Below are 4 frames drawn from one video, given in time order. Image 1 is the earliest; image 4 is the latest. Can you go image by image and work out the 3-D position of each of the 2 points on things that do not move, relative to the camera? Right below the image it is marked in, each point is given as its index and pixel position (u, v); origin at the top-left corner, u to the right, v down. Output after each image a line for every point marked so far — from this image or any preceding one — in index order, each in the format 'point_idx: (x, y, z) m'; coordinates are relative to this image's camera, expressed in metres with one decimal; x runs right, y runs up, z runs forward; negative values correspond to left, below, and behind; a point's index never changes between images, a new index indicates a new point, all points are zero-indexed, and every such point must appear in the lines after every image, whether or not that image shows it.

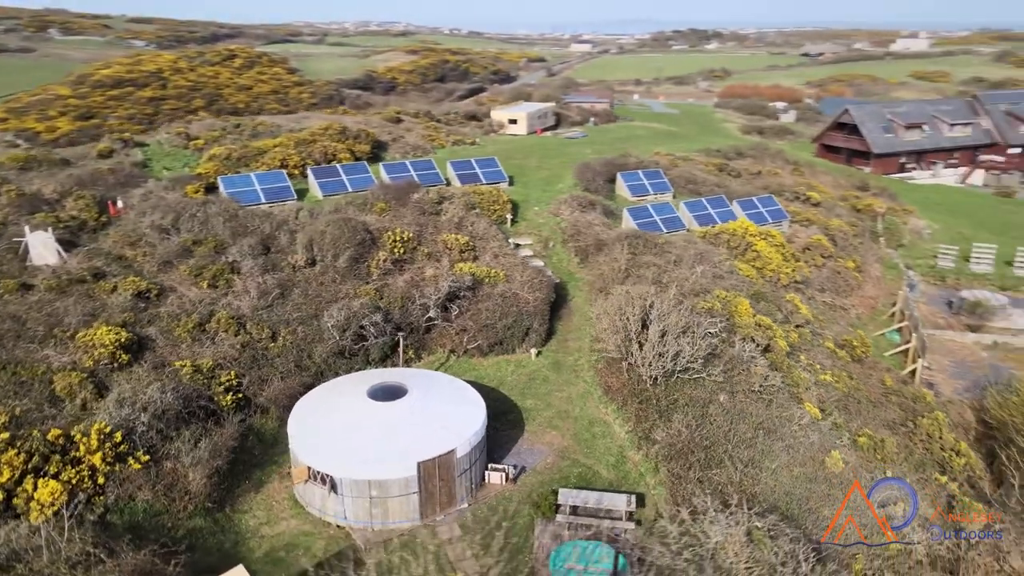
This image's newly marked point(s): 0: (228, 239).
0: (-7.7, +1.3, +19.7) m
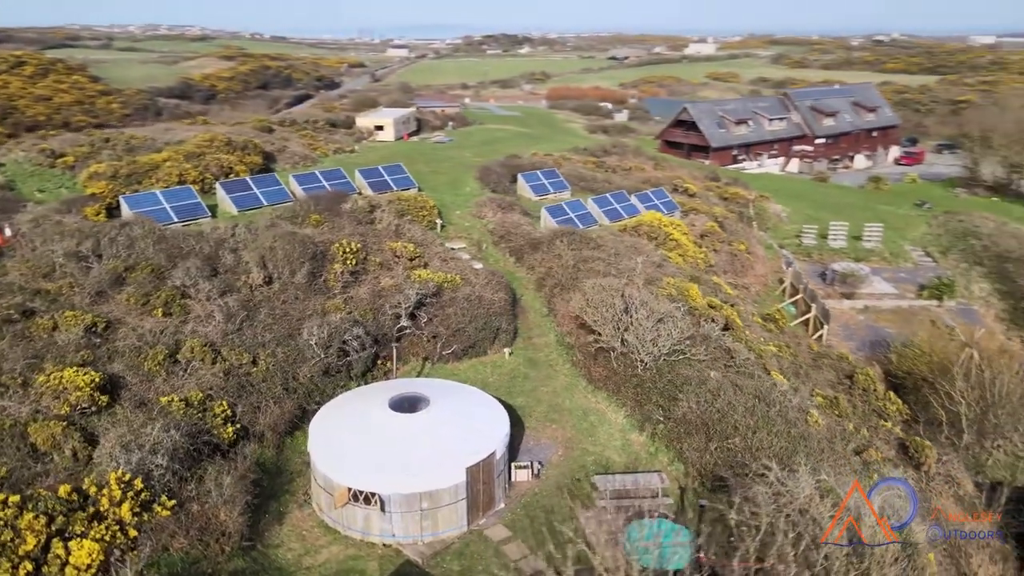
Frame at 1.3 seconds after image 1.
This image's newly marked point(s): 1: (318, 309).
0: (-8.7, +0.7, +18.1) m
1: (-4.7, -0.5, +17.3) m
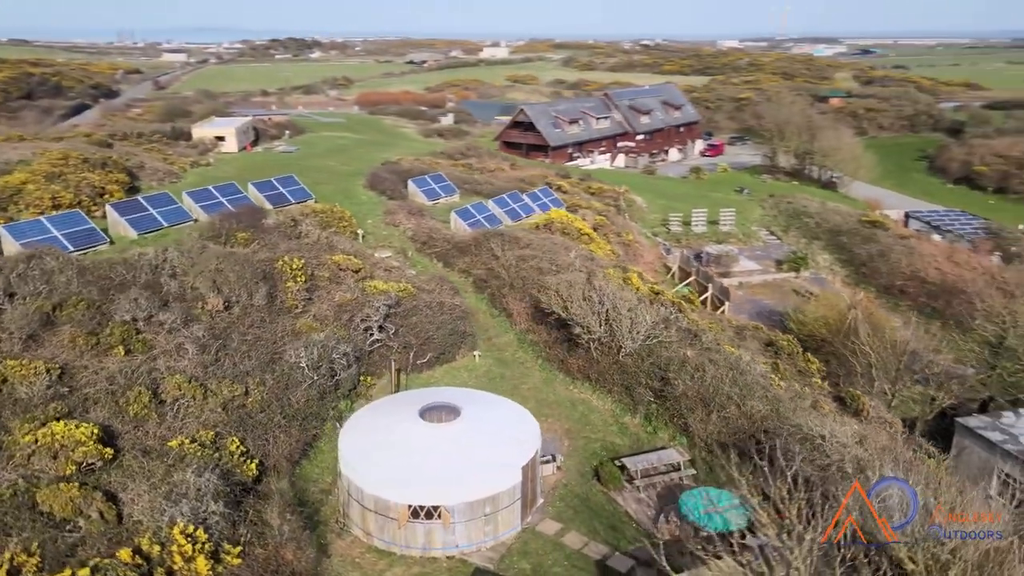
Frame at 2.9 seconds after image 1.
0: (-9.2, -0.2, +16.1) m
1: (-5.0, -1.0, +16.3) m
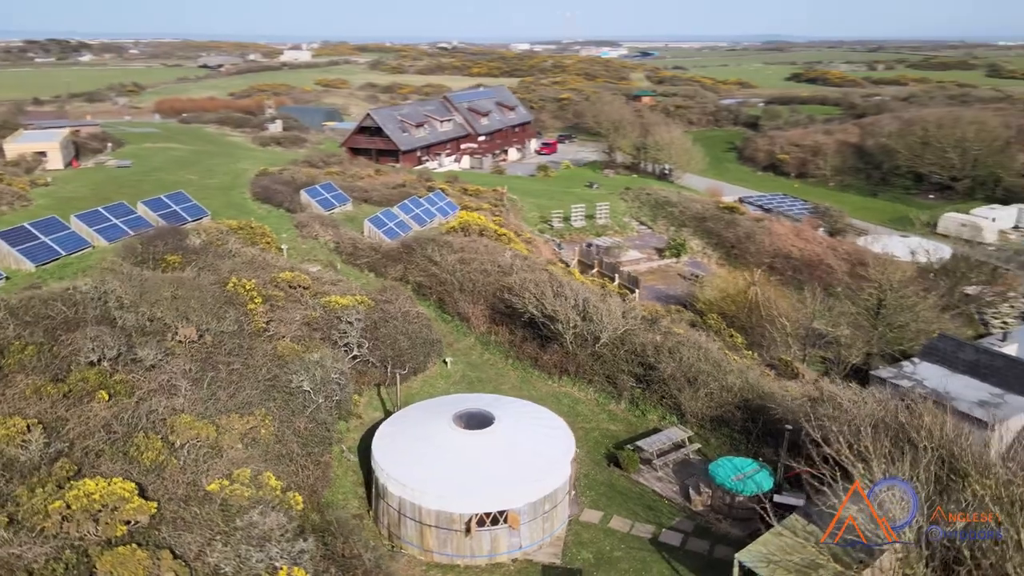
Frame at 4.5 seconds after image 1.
0: (-9.1, -0.9, +14.1) m
1: (-5.0, -1.4, +15.3) m
